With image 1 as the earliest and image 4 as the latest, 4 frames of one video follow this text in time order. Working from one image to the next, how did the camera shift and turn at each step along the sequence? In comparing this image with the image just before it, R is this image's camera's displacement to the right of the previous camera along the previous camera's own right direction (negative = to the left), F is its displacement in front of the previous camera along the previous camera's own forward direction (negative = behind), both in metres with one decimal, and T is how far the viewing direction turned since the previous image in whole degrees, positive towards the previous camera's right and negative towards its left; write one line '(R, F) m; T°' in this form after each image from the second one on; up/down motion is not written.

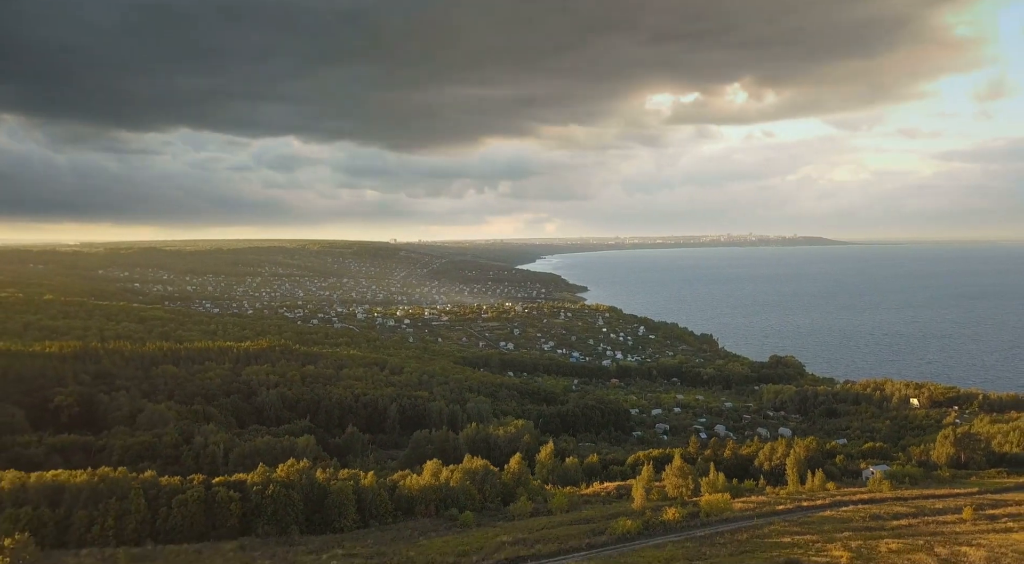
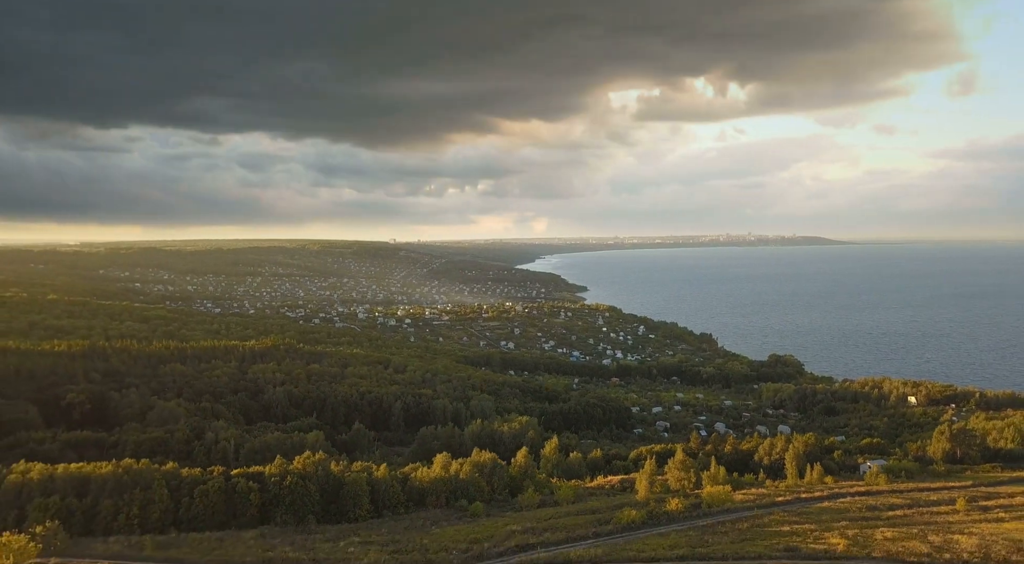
(-0.3, -1.0) m; 0°
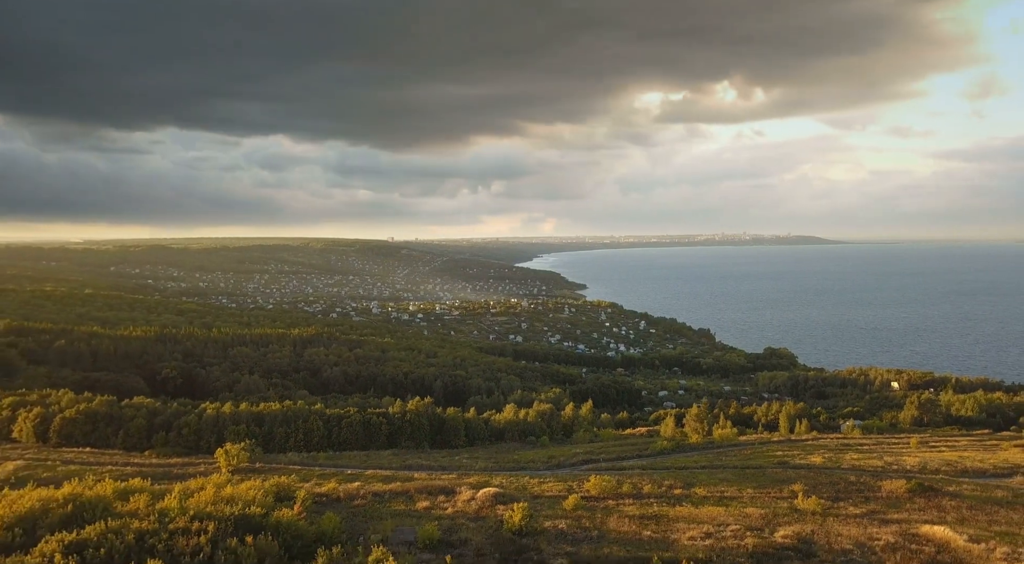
(-2.9, -9.1) m; 0°
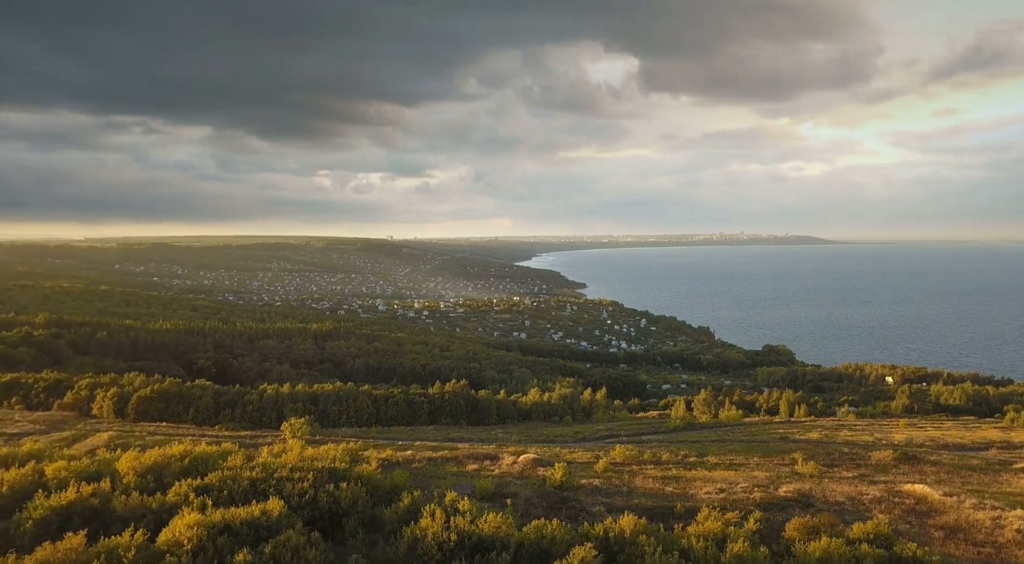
(-1.5, -4.0) m; 0°
